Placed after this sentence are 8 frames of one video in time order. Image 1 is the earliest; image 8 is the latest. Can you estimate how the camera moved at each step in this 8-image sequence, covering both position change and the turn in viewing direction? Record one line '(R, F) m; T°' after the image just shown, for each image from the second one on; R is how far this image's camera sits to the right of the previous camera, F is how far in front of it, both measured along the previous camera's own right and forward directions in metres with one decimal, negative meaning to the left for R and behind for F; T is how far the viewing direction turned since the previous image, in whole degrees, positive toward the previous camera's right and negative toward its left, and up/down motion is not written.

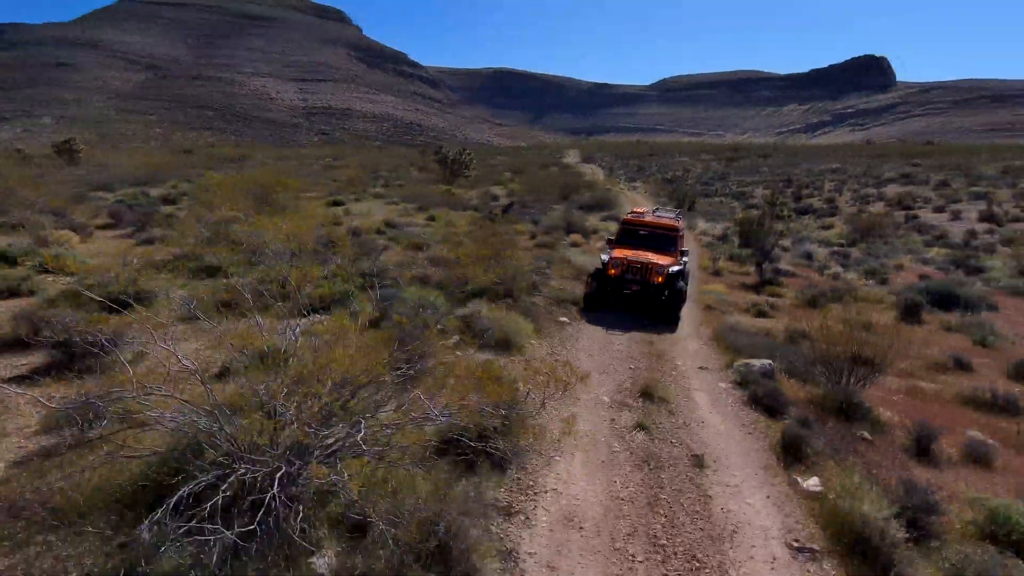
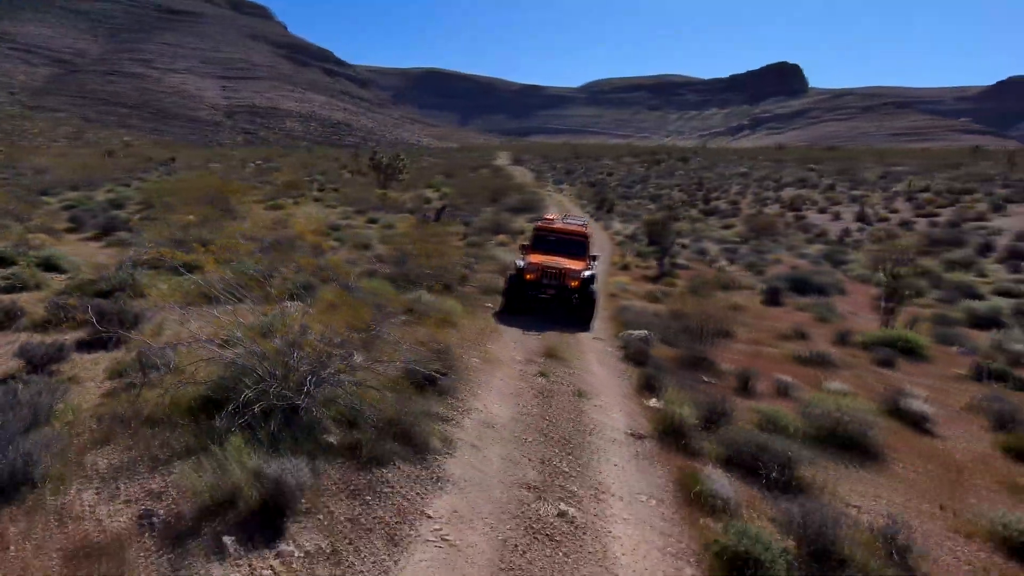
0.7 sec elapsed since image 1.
(0.0, -2.3) m; +6°
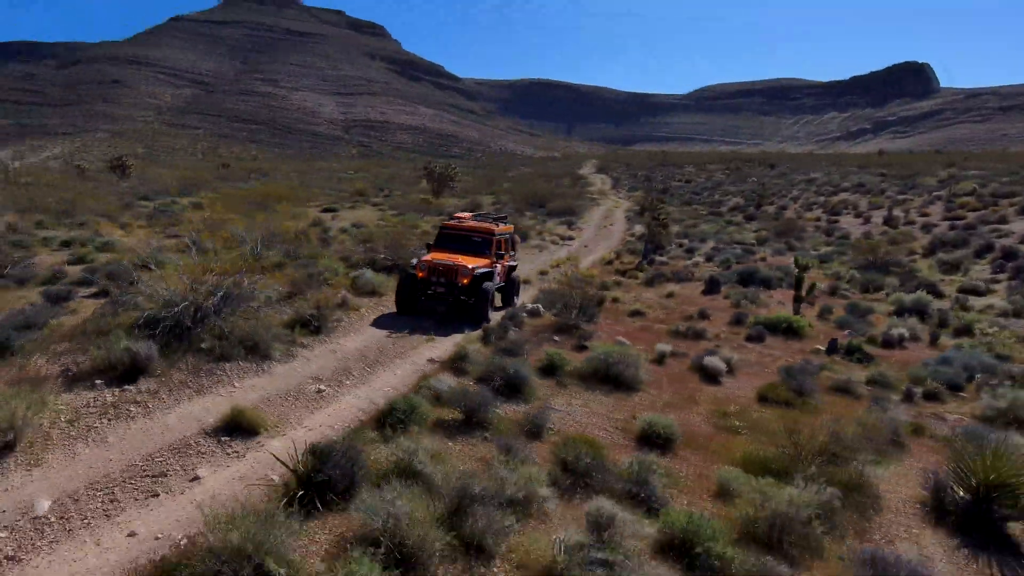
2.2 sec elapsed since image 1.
(+3.8, -2.4) m; -9°
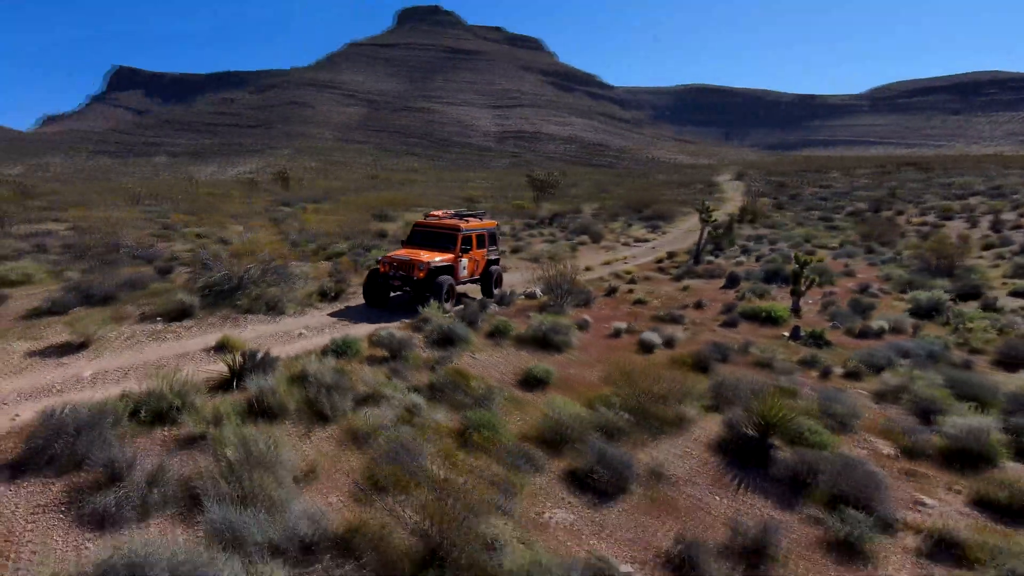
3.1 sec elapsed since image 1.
(+3.5, -2.1) m; -13°
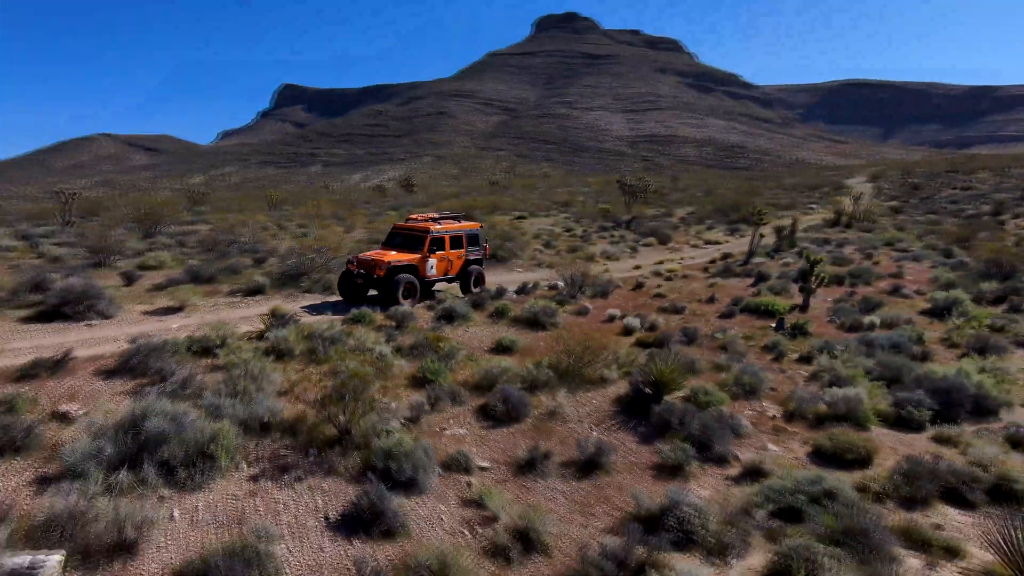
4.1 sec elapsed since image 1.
(+2.9, -2.2) m; -11°
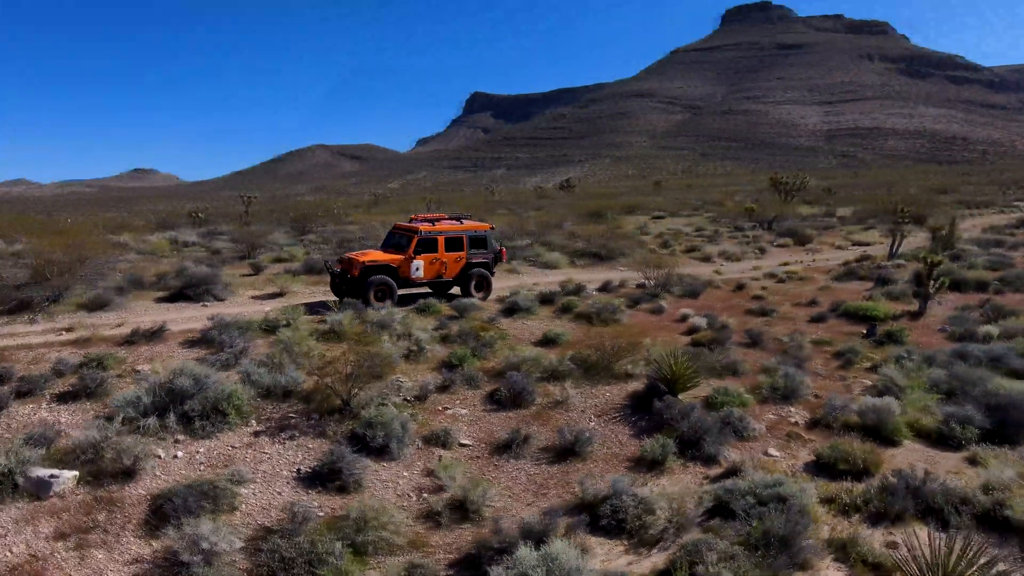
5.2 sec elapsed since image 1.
(+2.5, -0.2) m; -15°
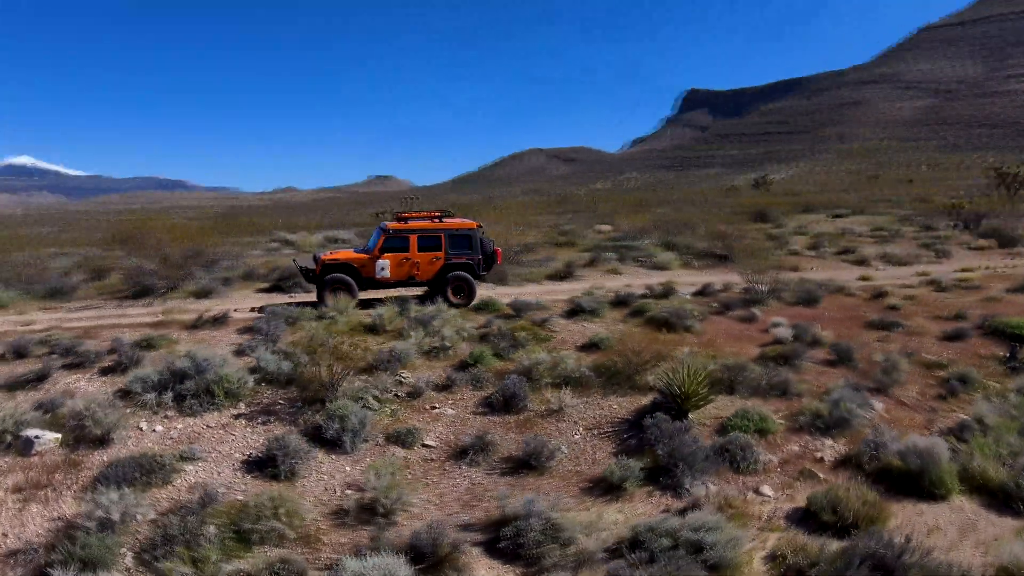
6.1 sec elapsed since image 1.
(+3.0, +1.0) m; -17°
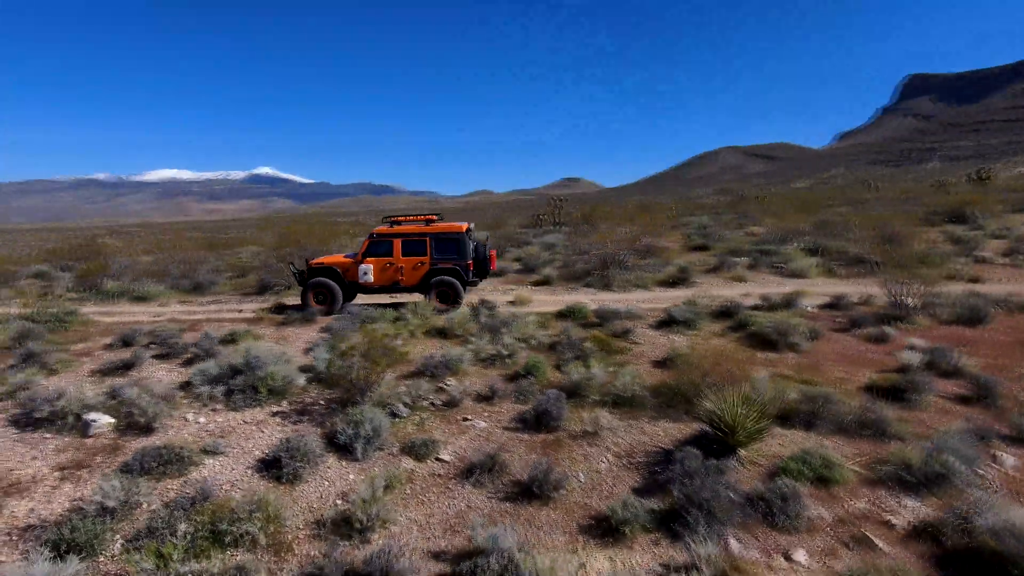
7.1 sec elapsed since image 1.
(+1.9, +1.0) m; -16°
